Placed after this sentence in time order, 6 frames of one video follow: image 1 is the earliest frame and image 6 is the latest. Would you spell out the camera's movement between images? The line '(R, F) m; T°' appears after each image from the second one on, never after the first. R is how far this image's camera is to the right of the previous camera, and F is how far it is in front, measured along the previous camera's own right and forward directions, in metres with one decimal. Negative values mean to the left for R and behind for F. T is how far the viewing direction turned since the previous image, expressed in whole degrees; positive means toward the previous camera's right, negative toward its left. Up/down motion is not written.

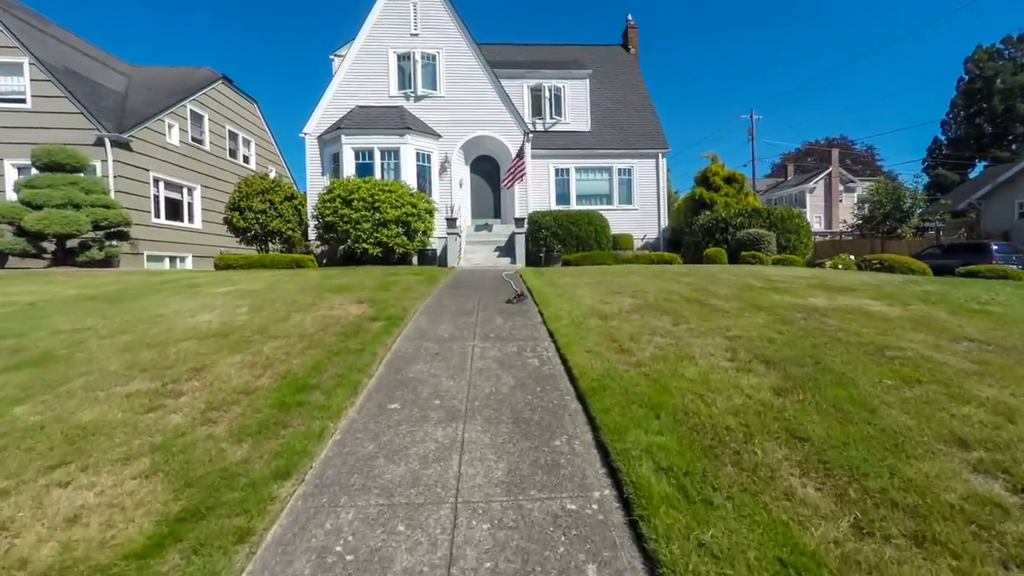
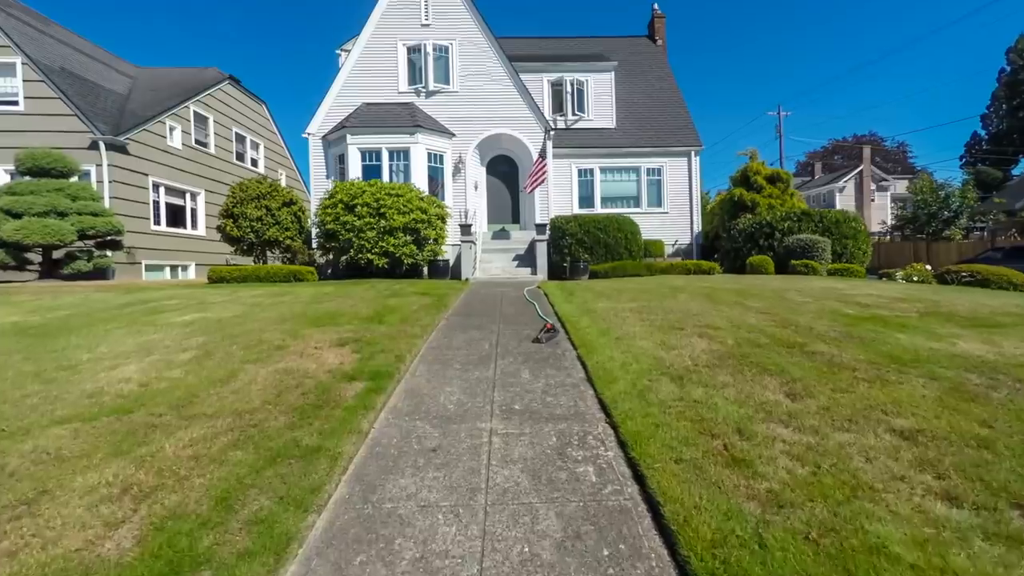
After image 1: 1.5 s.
(-0.1, +1.7) m; -2°
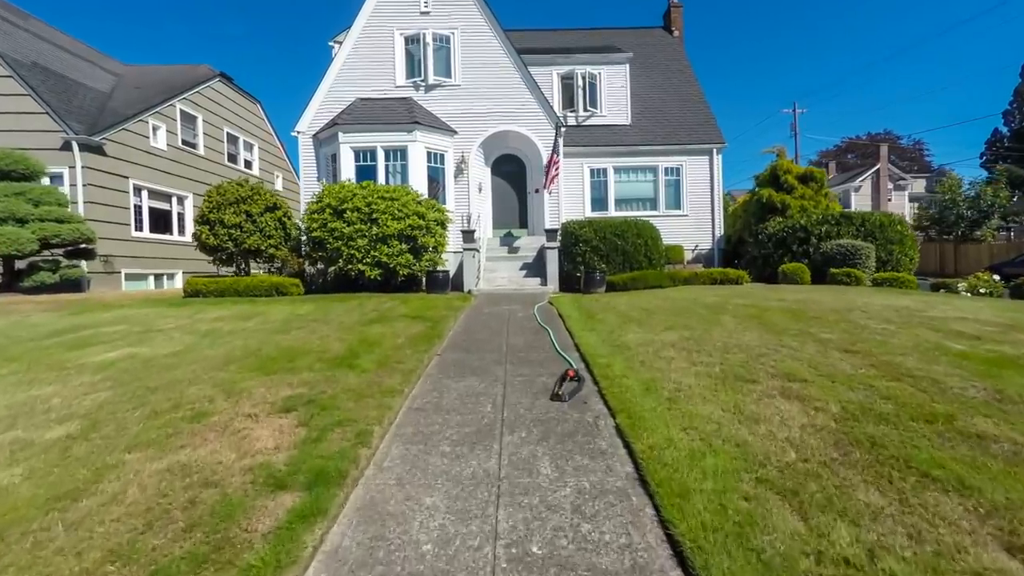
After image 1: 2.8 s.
(0.0, +1.5) m; -1°
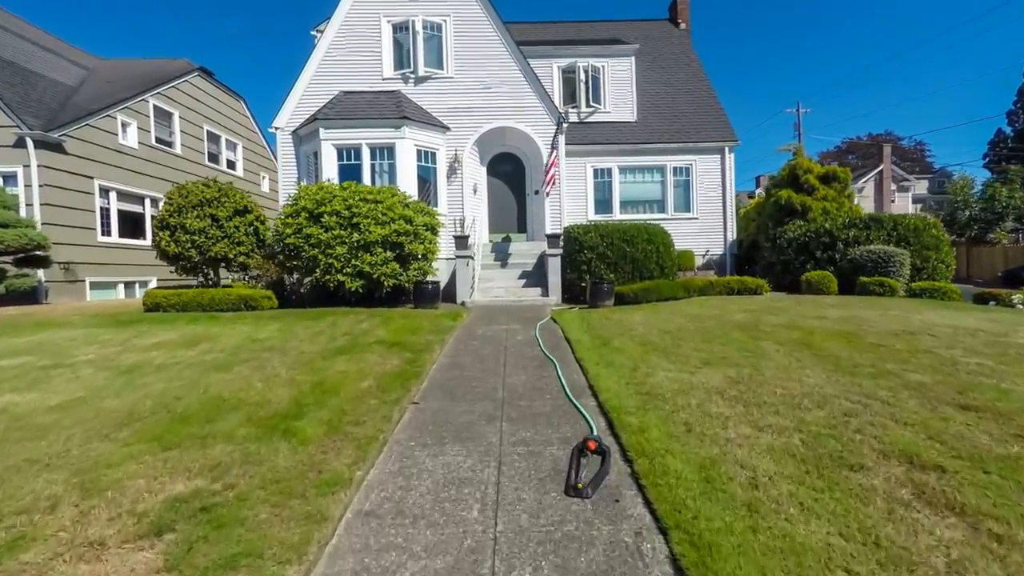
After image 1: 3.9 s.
(0.0, +1.3) m; 0°
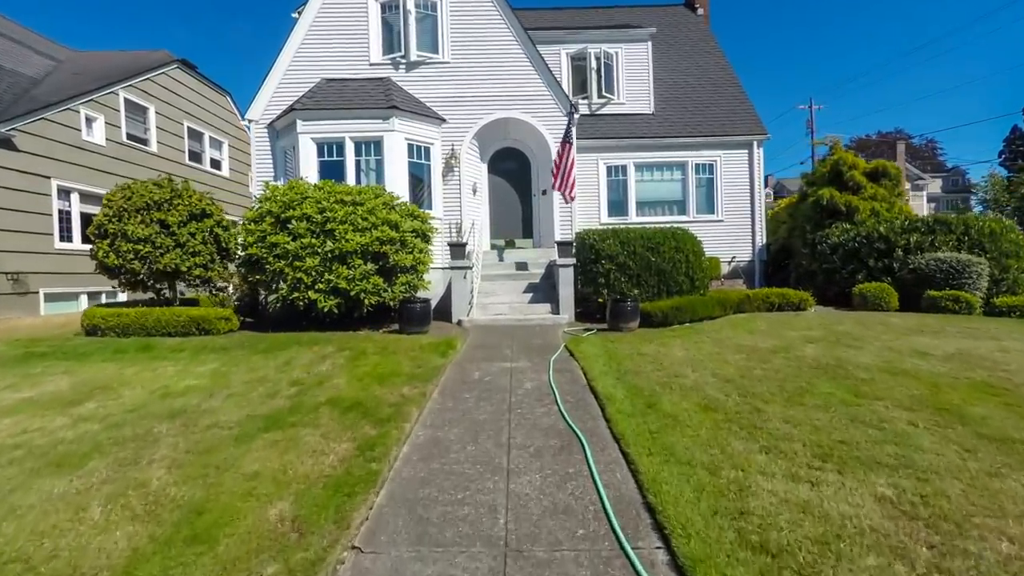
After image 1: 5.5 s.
(0.0, +1.9) m; 0°
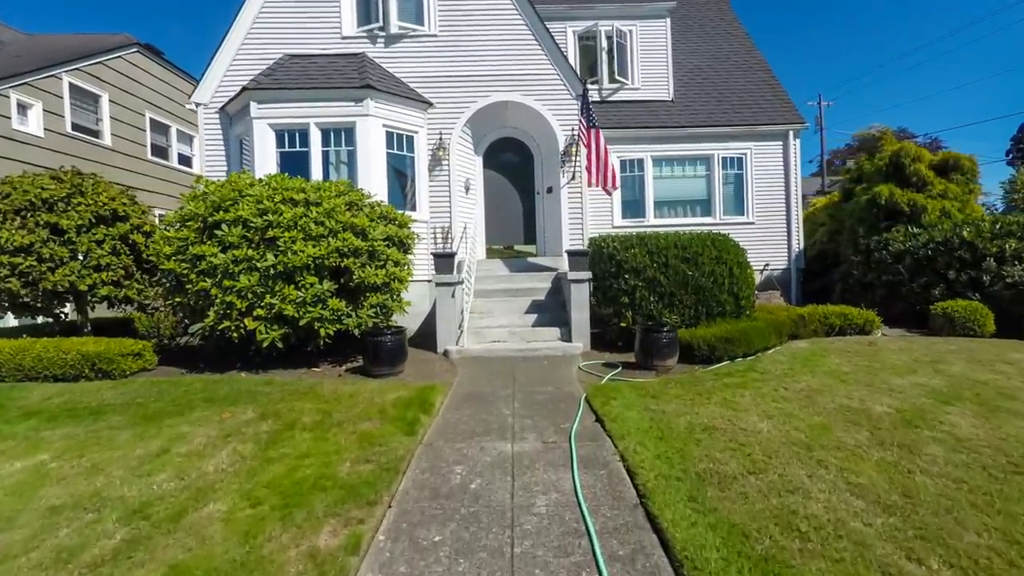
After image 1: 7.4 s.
(0.0, +2.3) m; 0°
